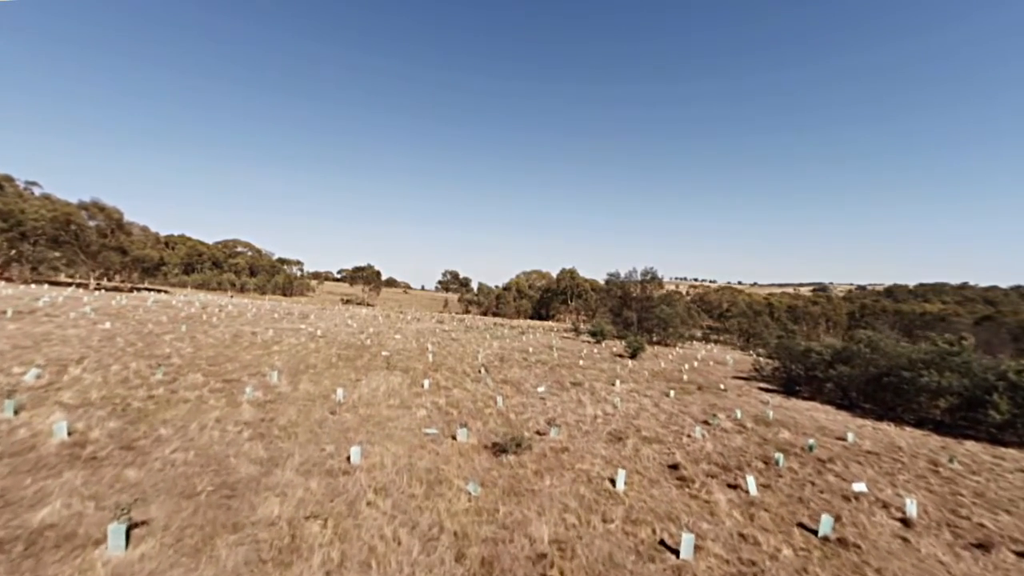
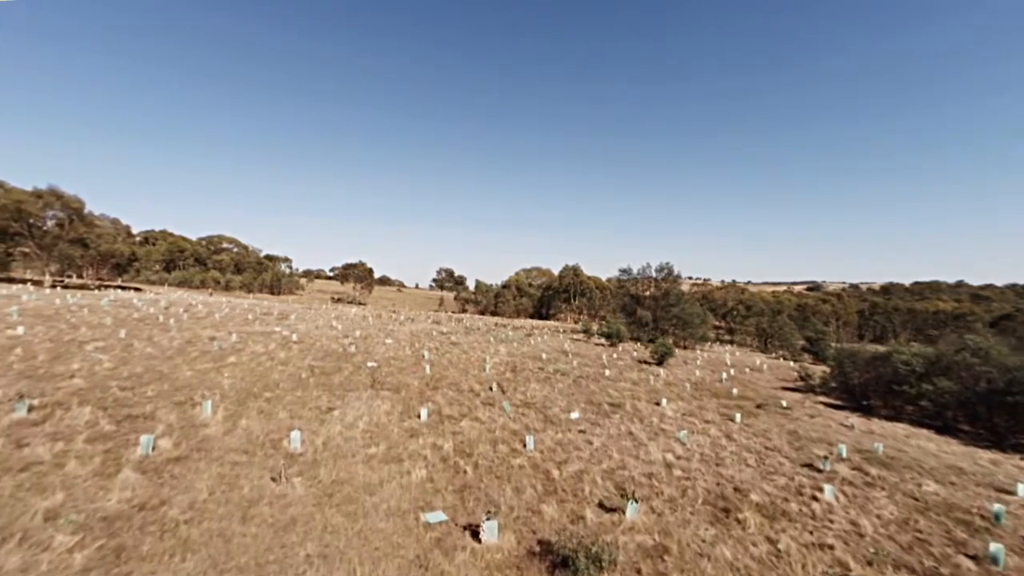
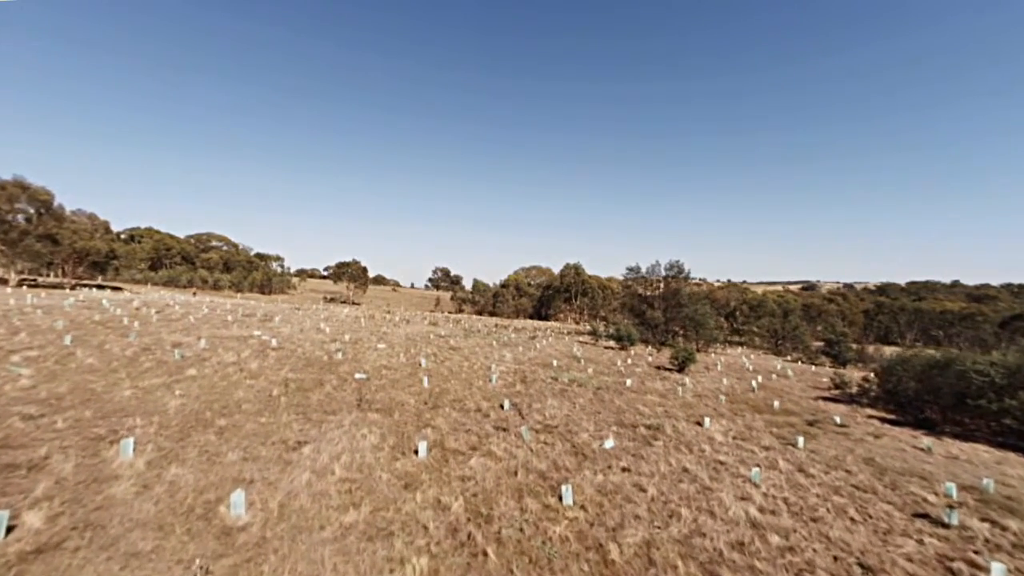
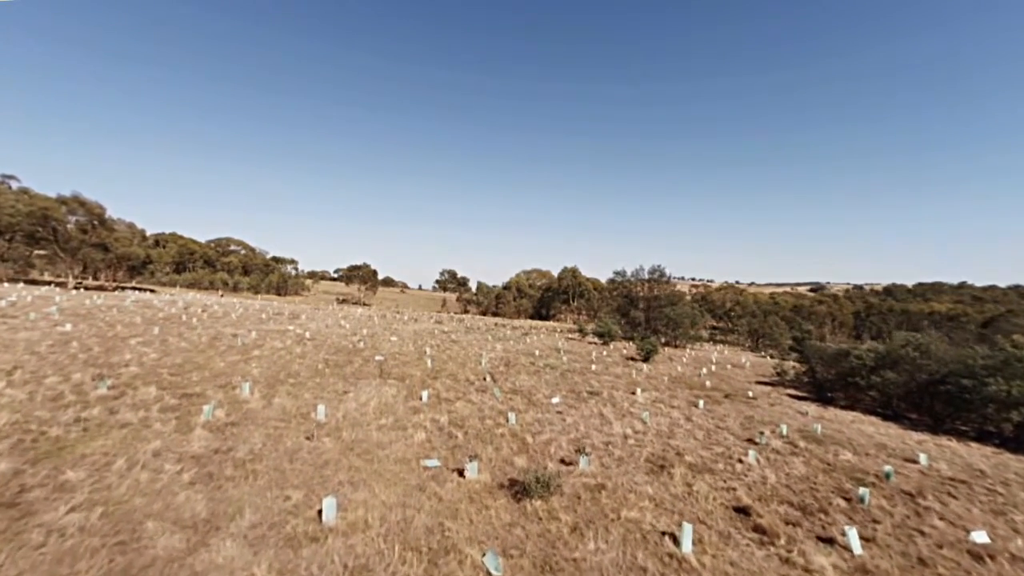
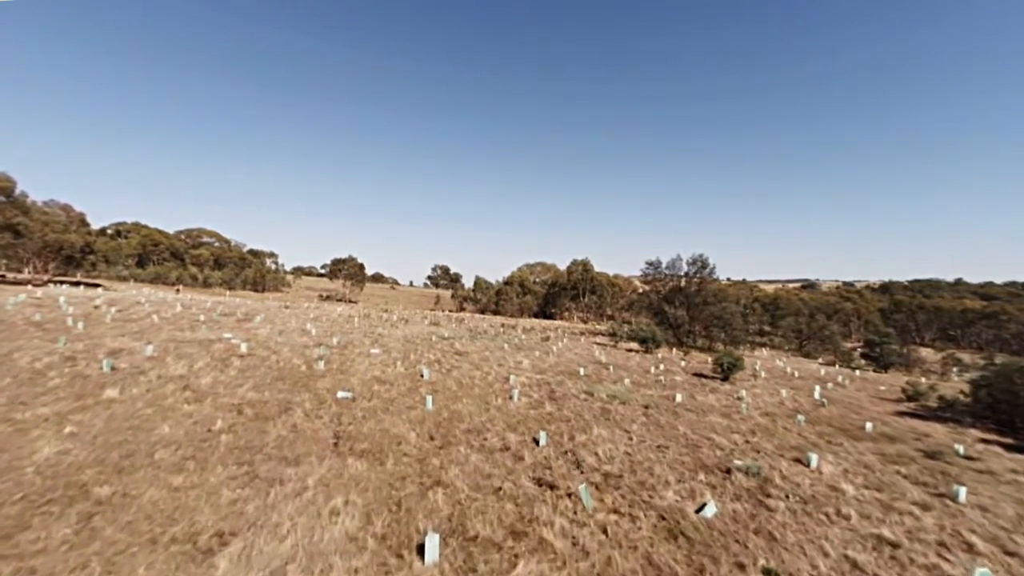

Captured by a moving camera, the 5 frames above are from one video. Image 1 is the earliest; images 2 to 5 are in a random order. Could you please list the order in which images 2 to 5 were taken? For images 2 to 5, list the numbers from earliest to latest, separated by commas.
4, 2, 3, 5
